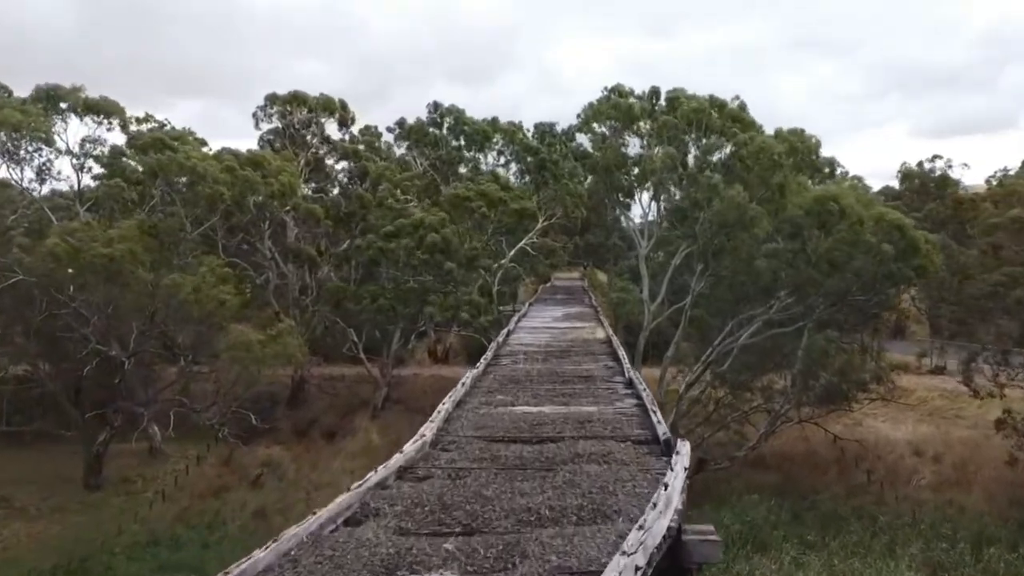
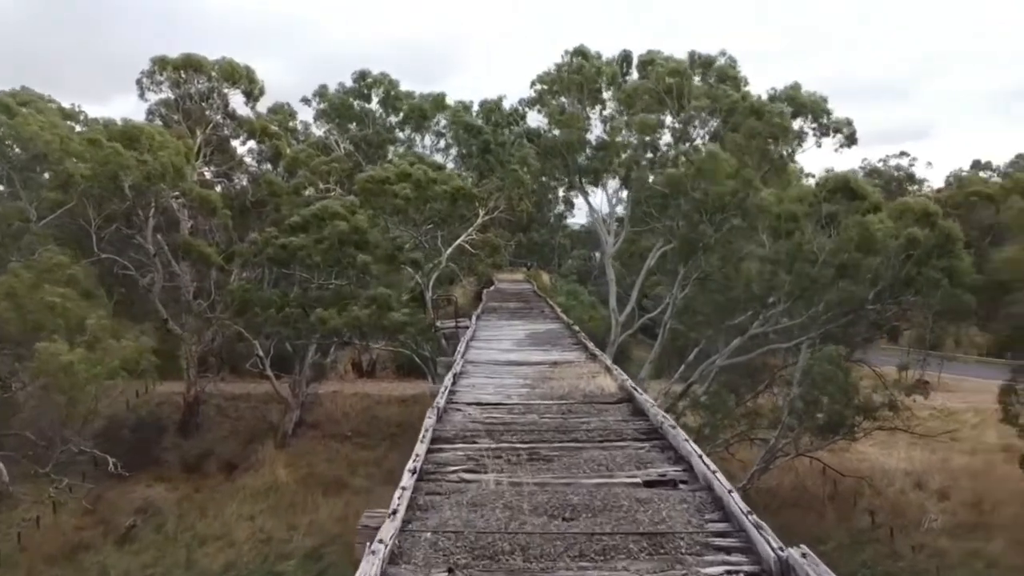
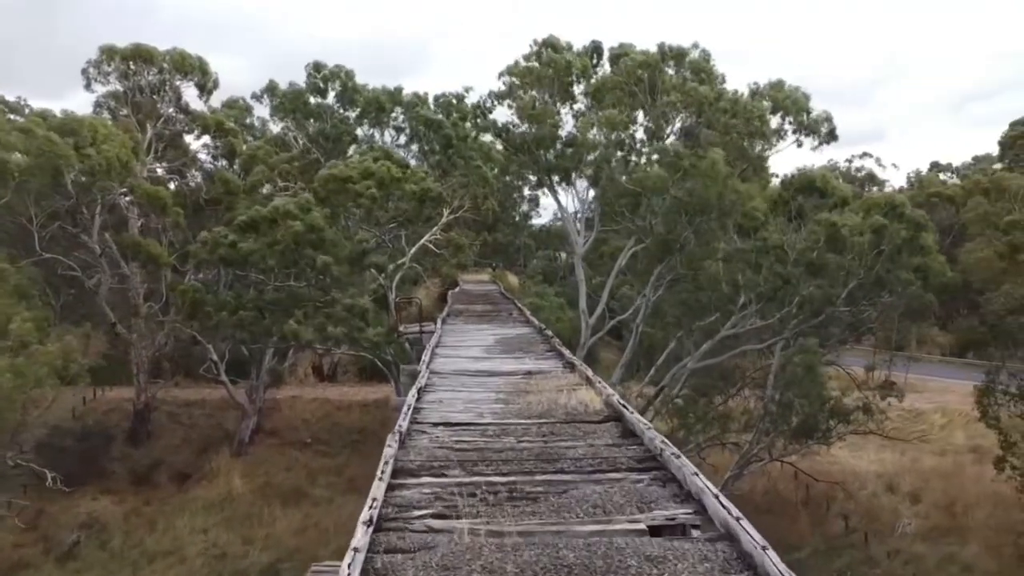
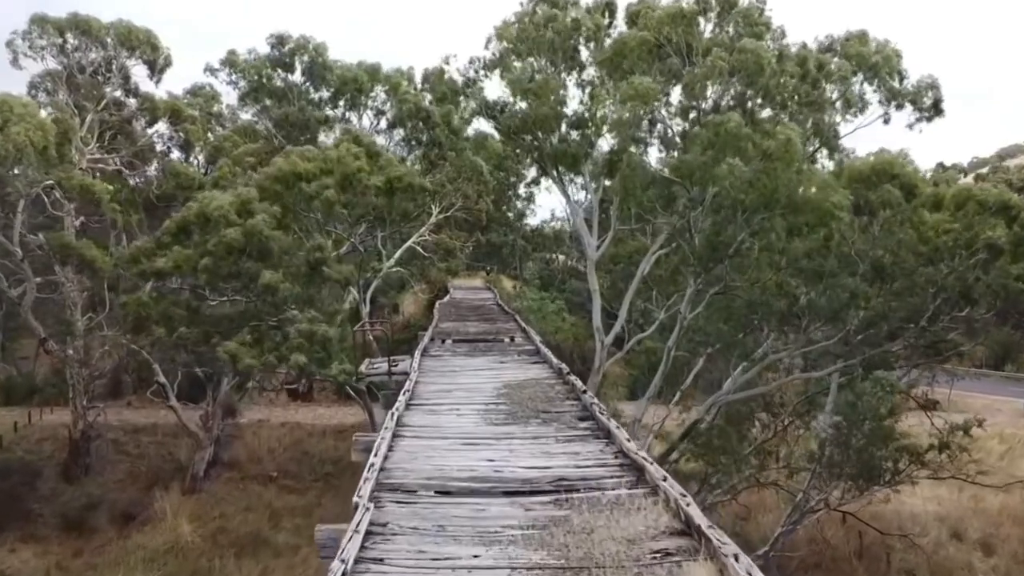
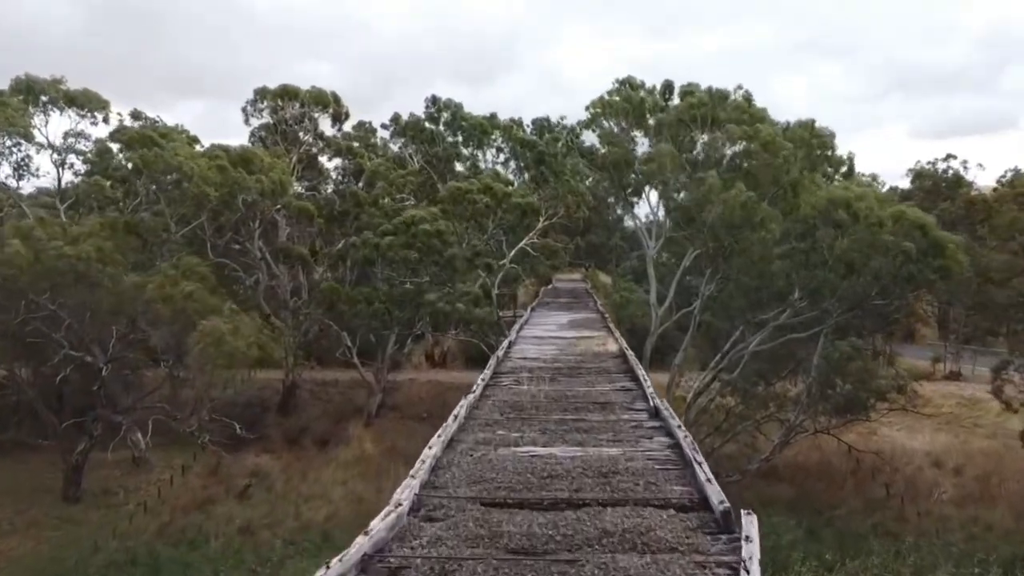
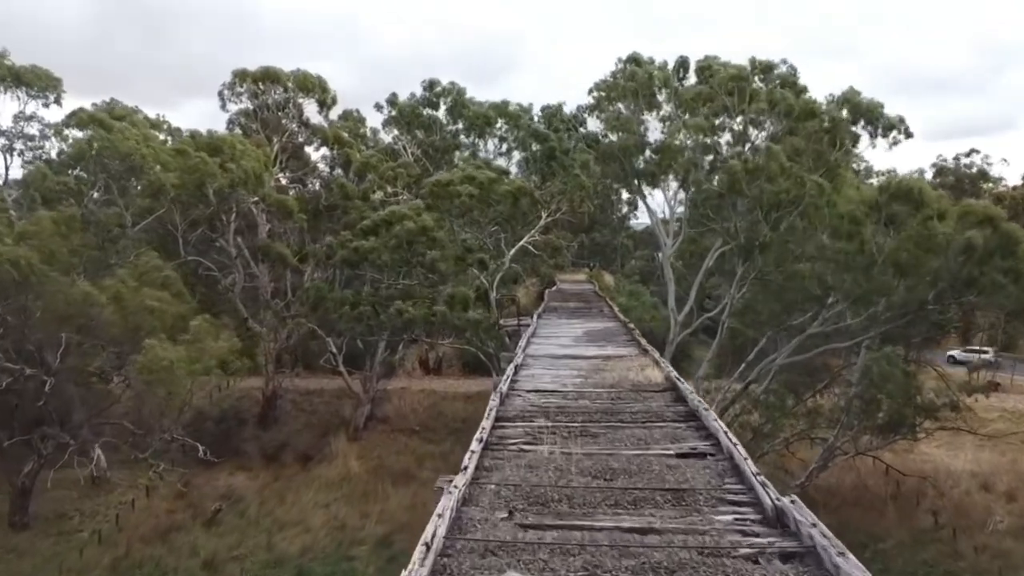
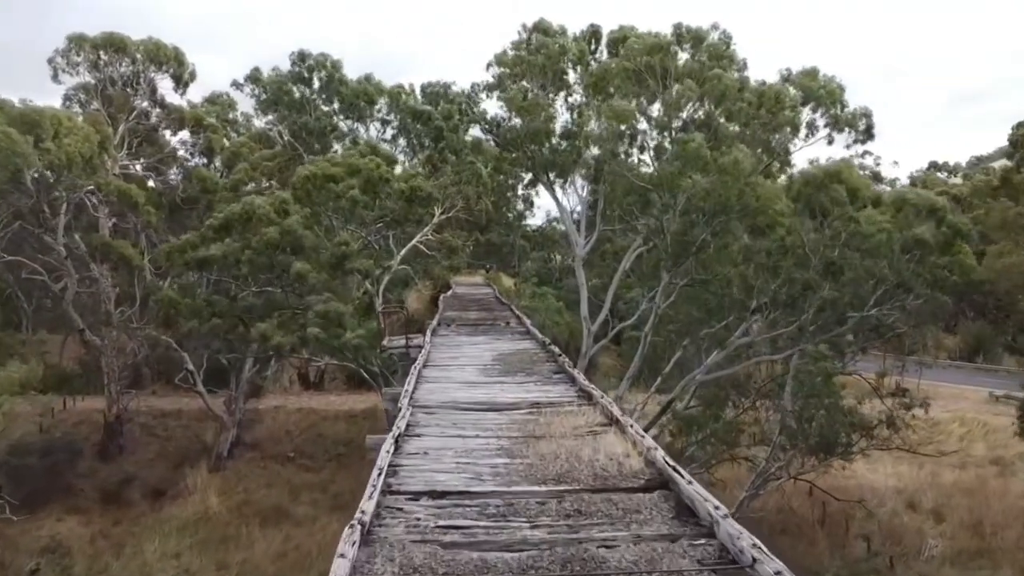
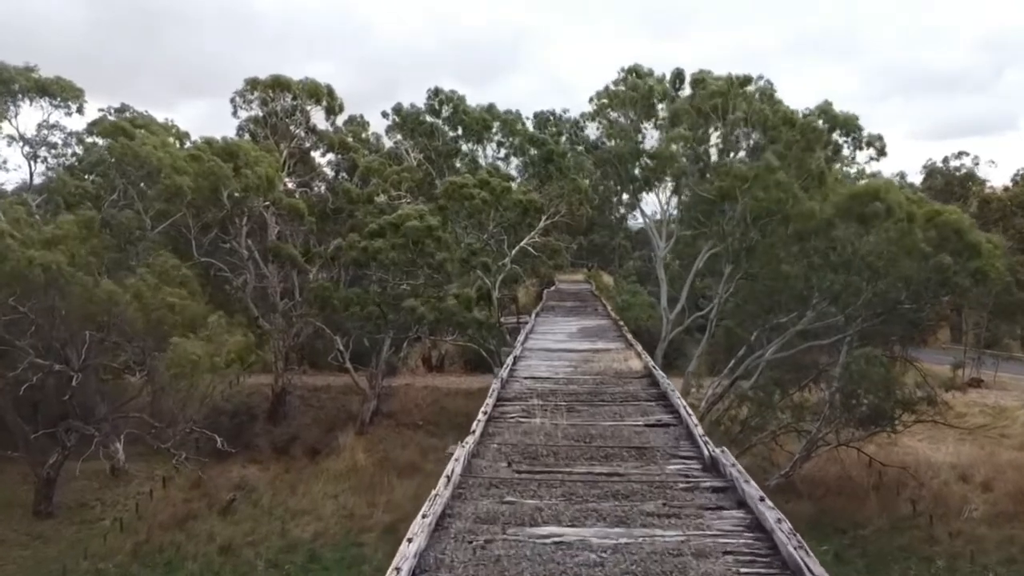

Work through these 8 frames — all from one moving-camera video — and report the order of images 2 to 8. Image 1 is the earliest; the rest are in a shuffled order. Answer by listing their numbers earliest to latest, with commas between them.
5, 8, 6, 2, 3, 7, 4
